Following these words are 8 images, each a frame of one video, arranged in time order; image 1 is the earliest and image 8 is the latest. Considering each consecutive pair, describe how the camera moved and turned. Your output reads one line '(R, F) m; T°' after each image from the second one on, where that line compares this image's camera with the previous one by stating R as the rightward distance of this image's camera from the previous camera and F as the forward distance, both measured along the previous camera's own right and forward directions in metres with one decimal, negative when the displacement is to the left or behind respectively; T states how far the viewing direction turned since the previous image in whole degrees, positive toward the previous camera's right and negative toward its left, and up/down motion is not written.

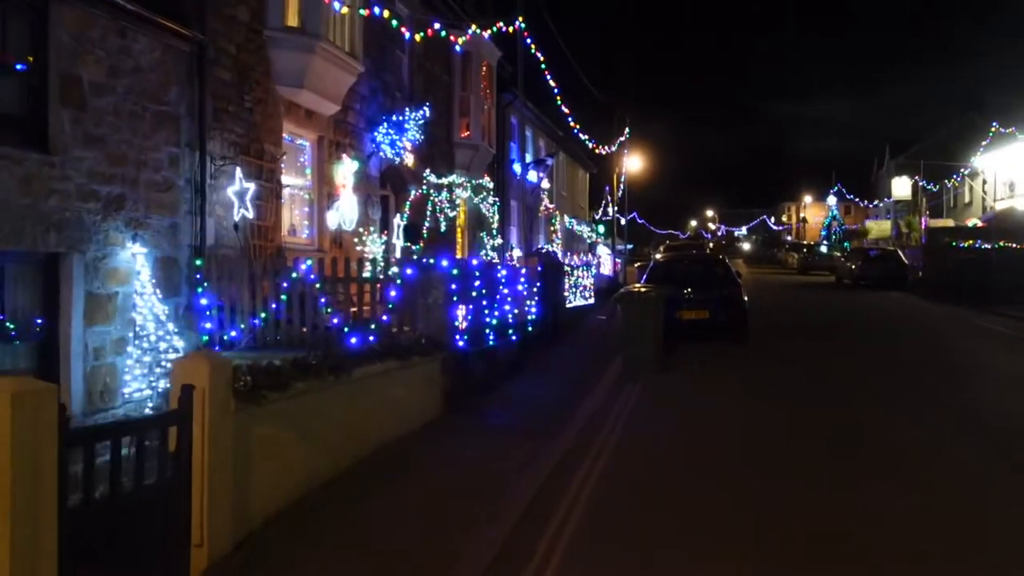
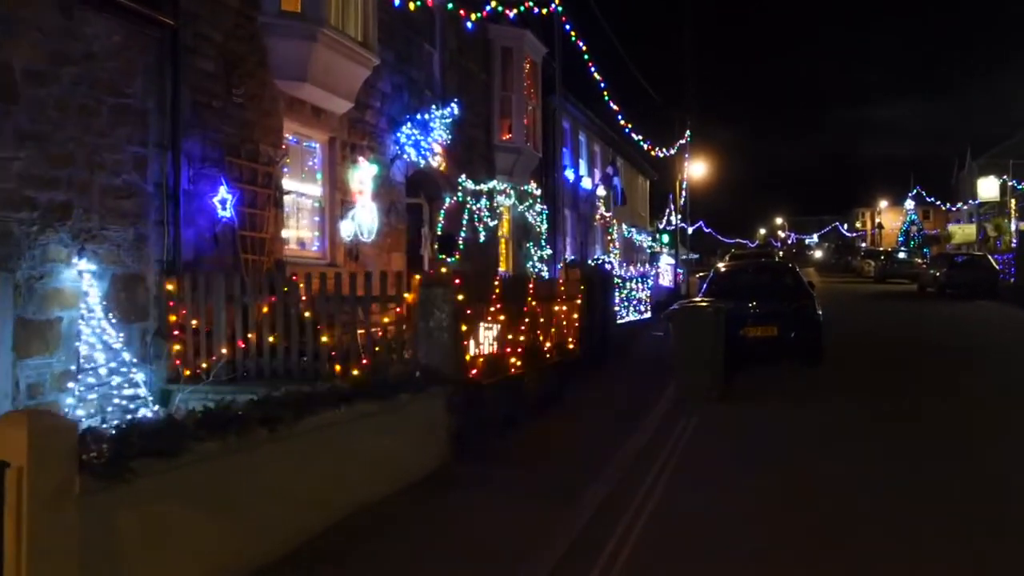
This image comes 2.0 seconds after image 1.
(+0.4, +1.8) m; -4°
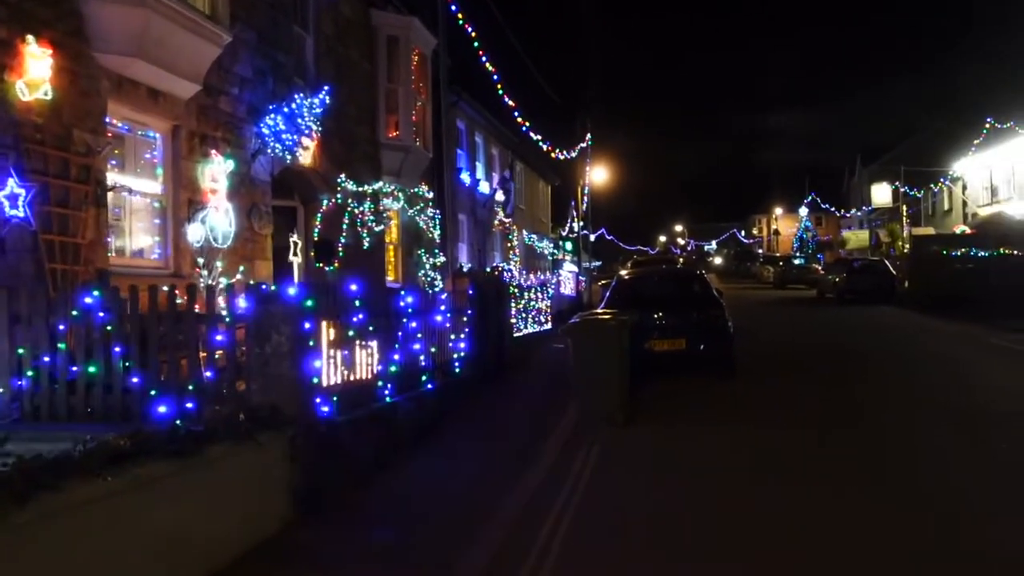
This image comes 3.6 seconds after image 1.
(+0.3, +1.6) m; +6°
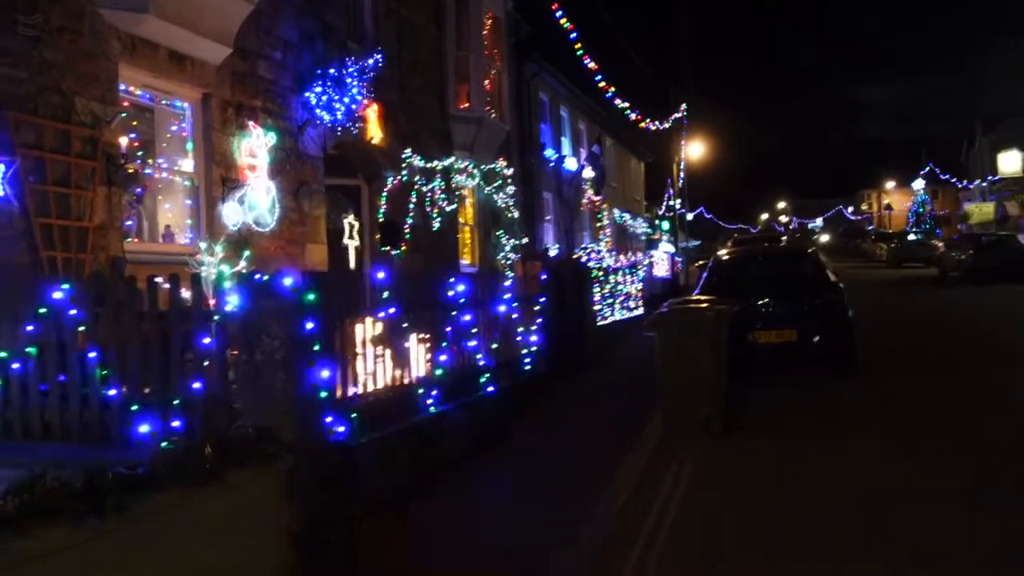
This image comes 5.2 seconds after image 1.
(+0.2, +1.6) m; -6°
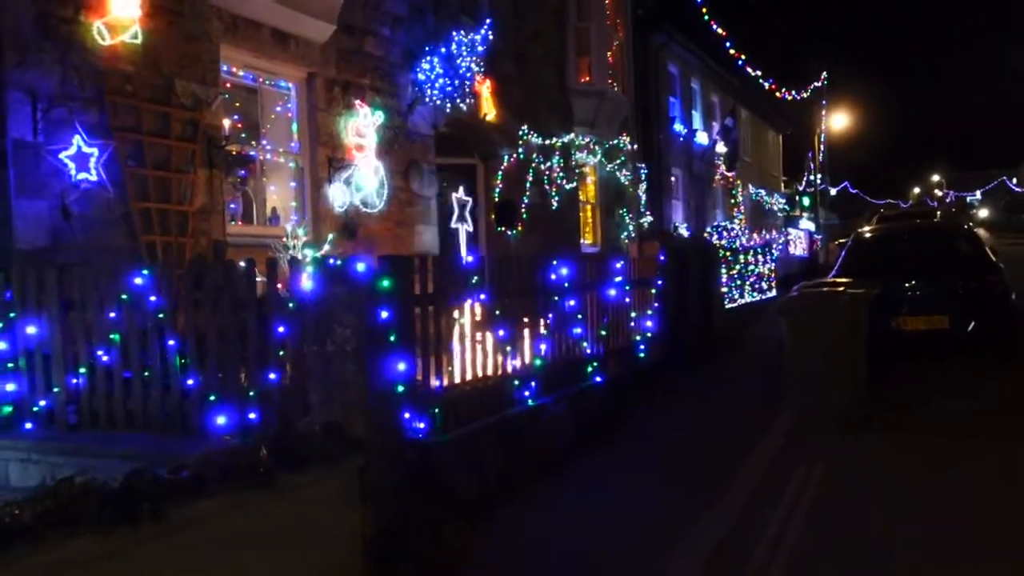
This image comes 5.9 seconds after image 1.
(+0.2, +0.6) m; -9°
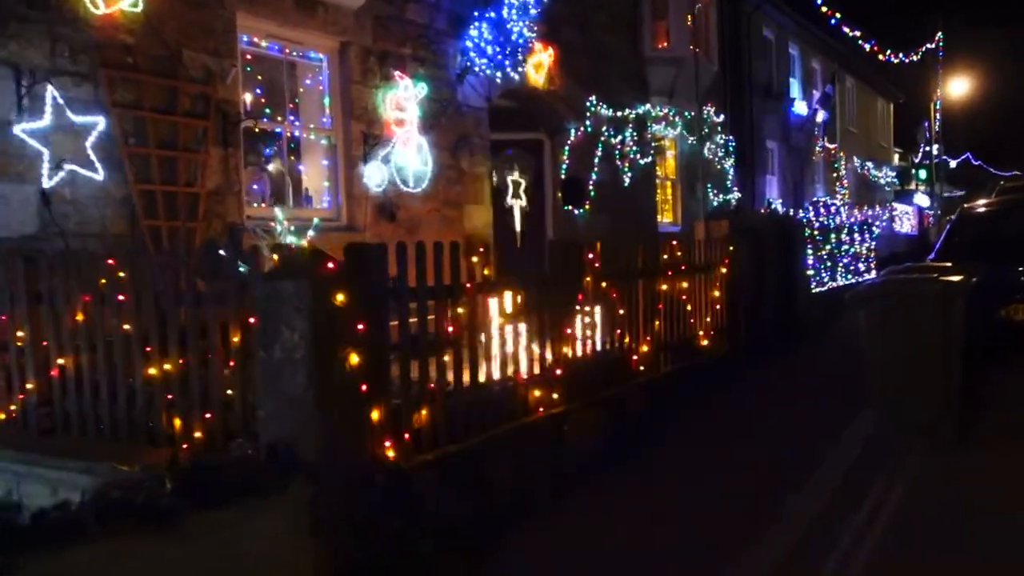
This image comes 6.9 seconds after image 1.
(+0.5, +0.9) m; -7°
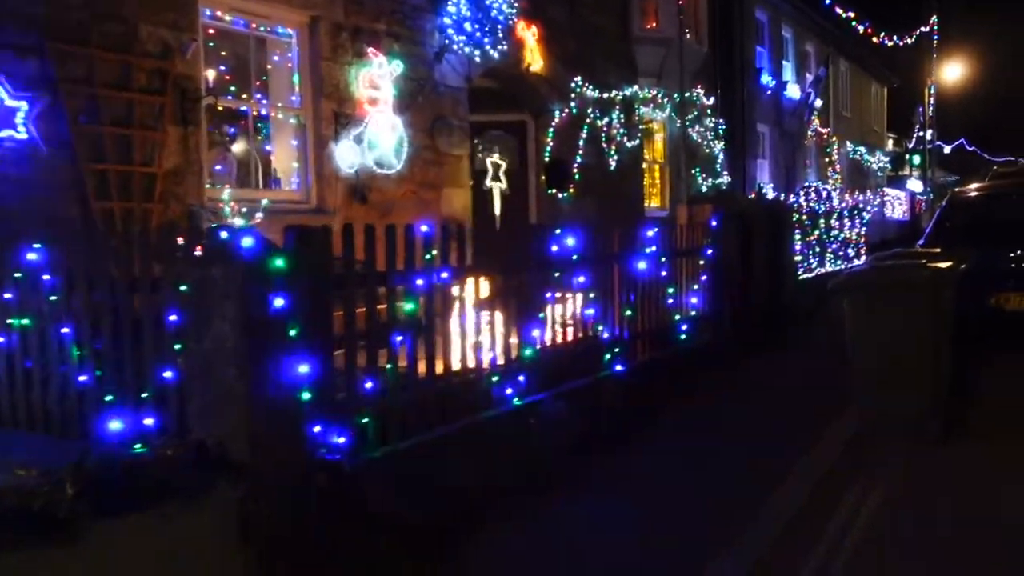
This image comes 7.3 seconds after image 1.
(+0.2, +0.3) m; 0°
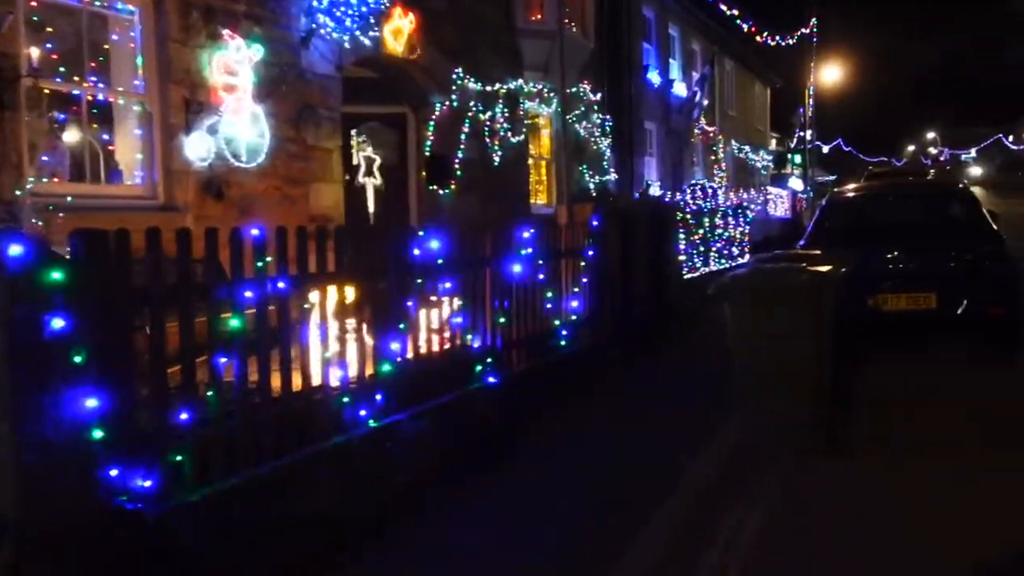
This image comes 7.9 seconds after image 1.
(+0.2, +0.5) m; +7°
